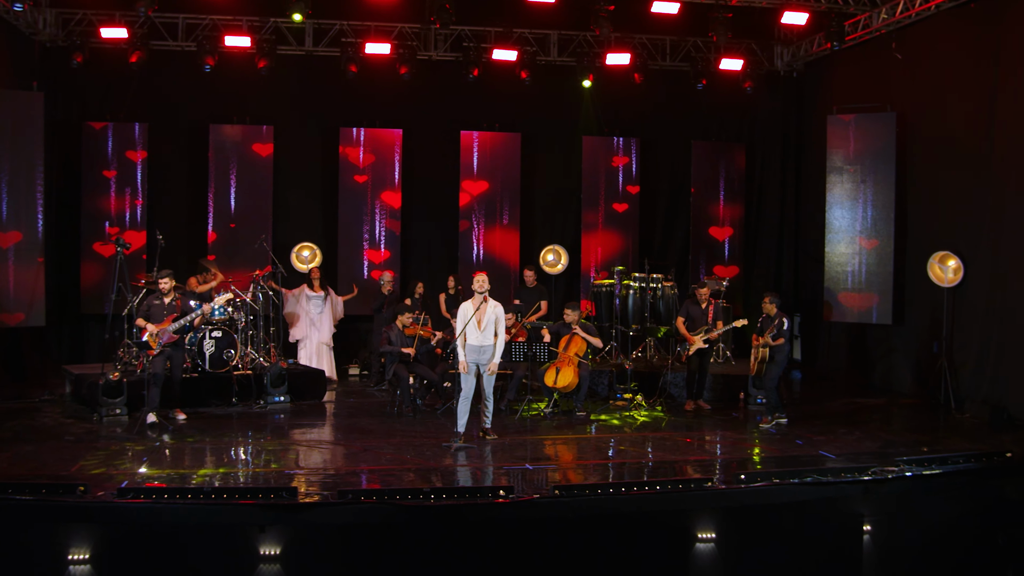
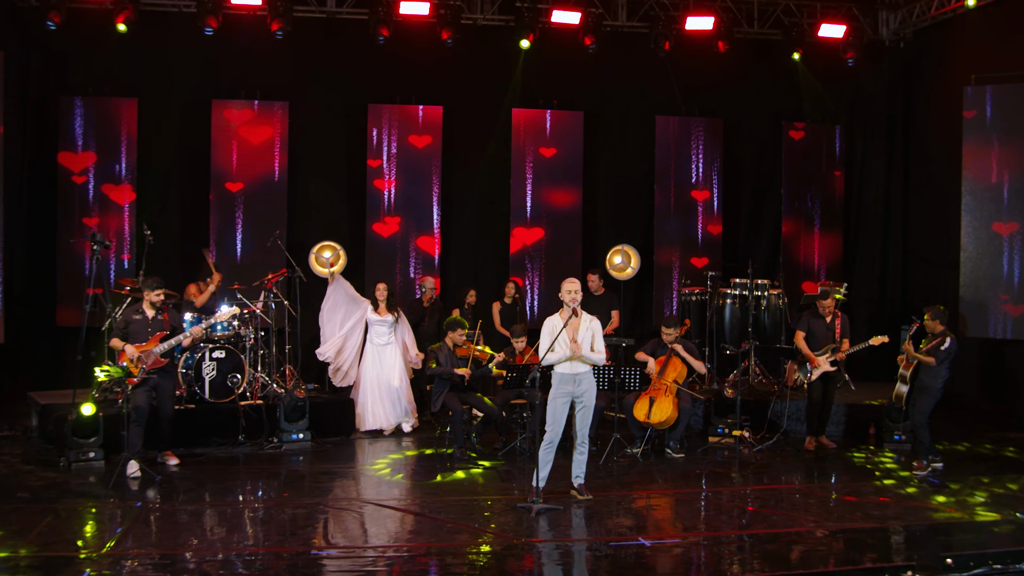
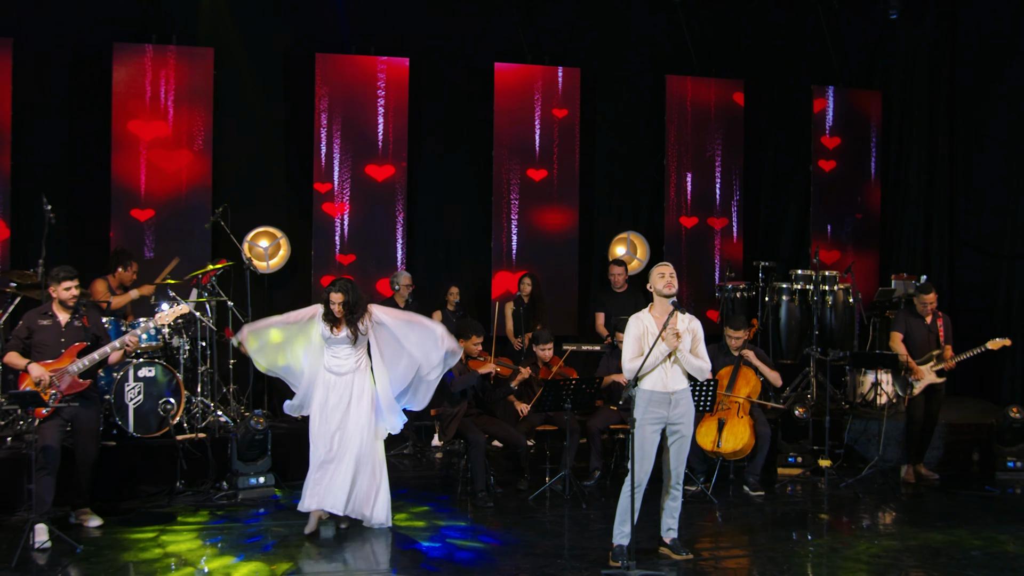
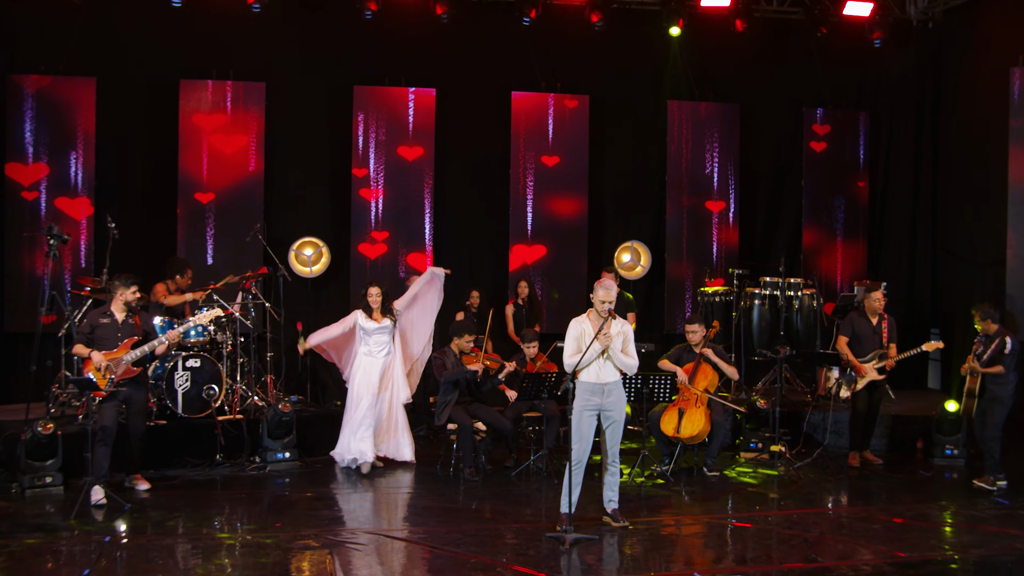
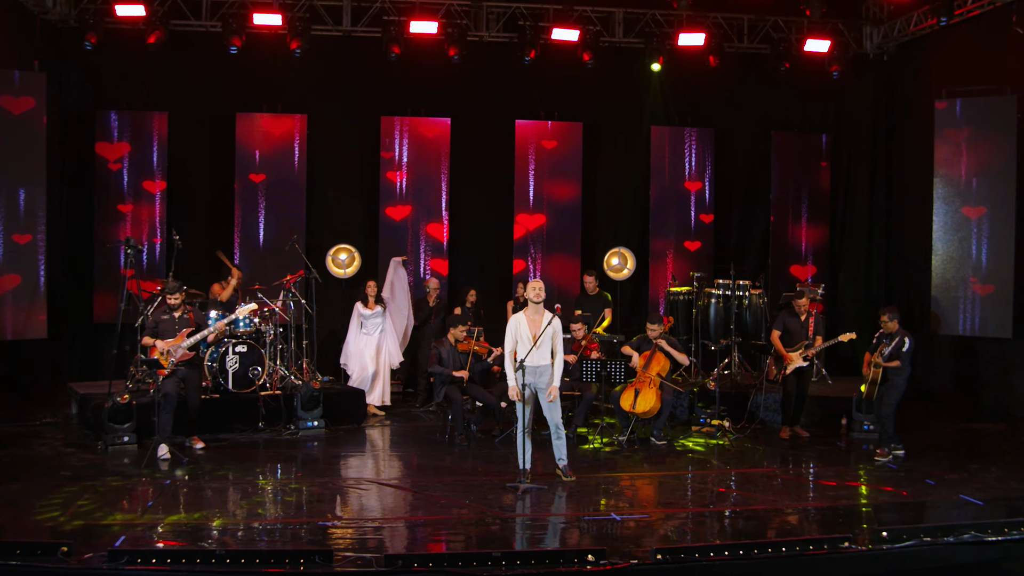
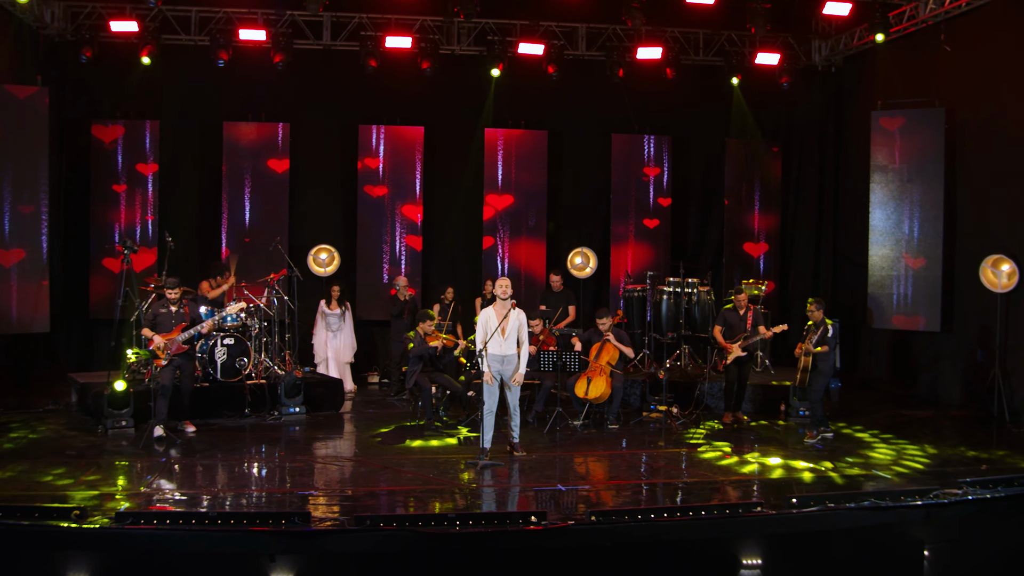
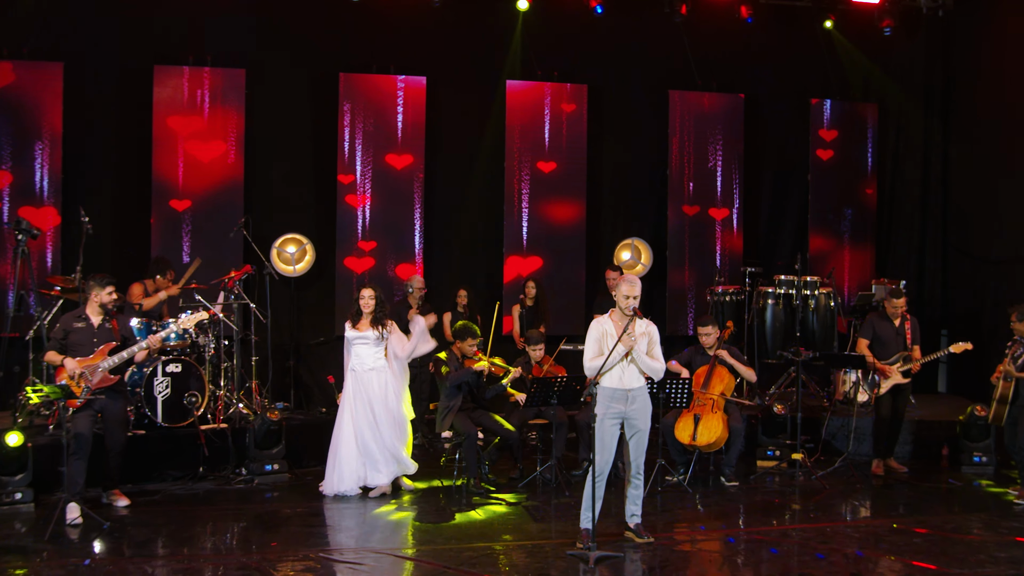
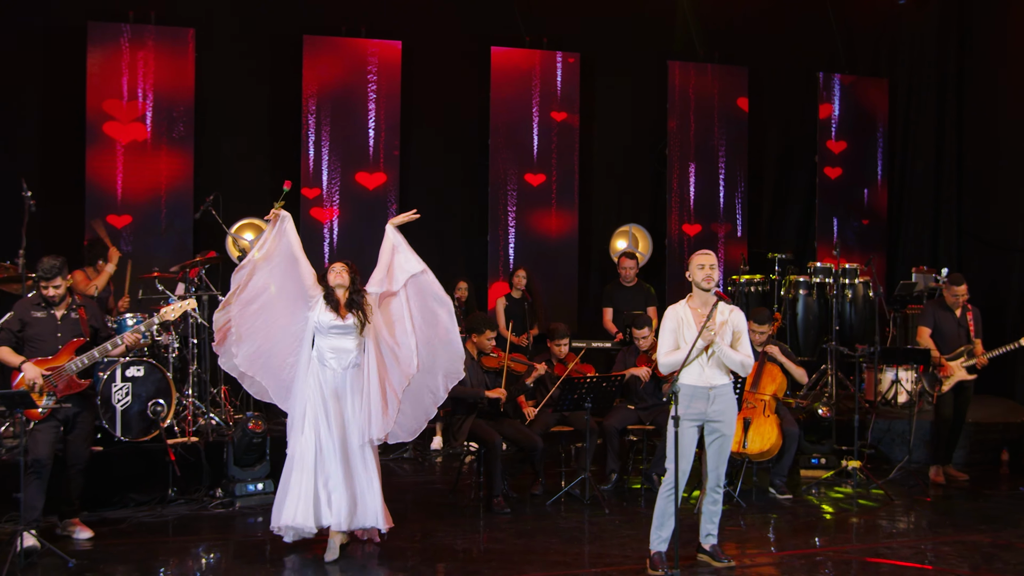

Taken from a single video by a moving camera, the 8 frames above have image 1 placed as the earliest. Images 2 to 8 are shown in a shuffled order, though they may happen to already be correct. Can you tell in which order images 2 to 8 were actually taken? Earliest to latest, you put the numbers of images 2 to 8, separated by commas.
6, 5, 2, 4, 7, 3, 8
